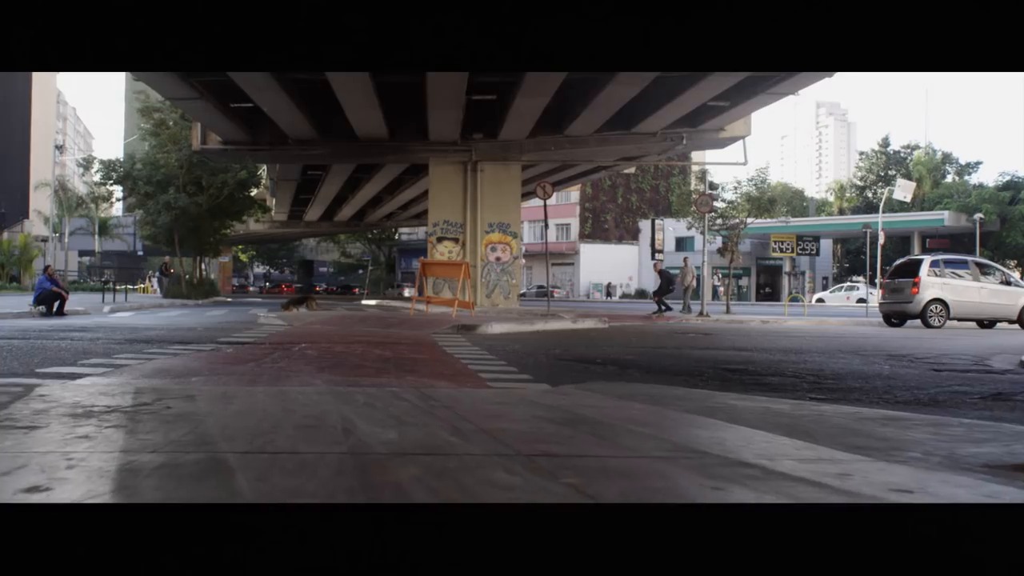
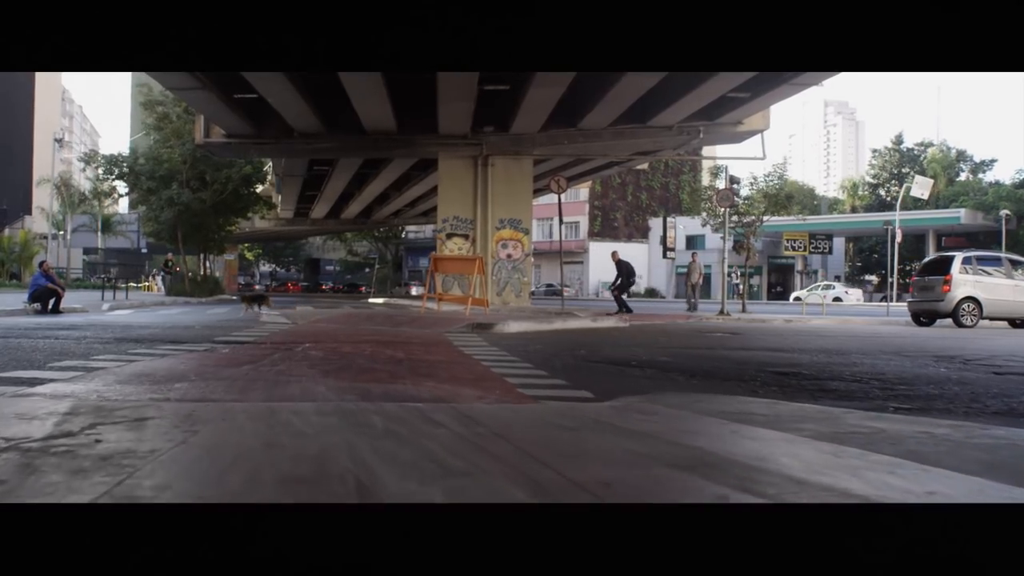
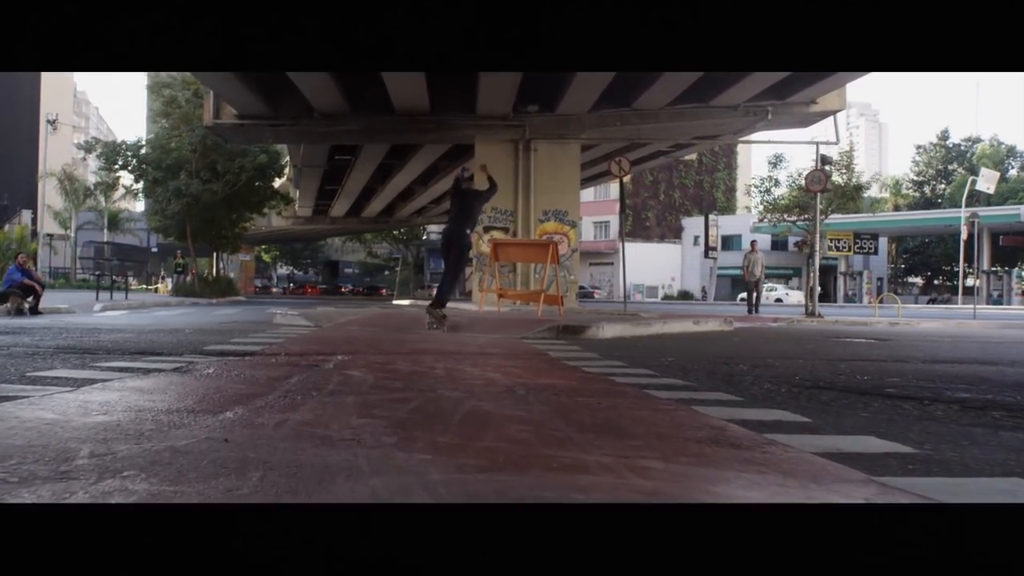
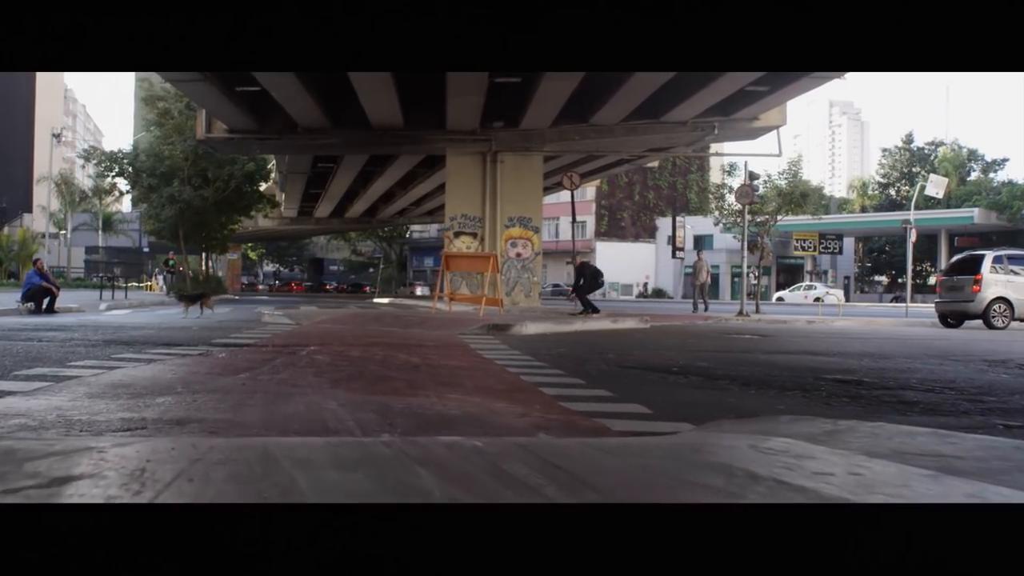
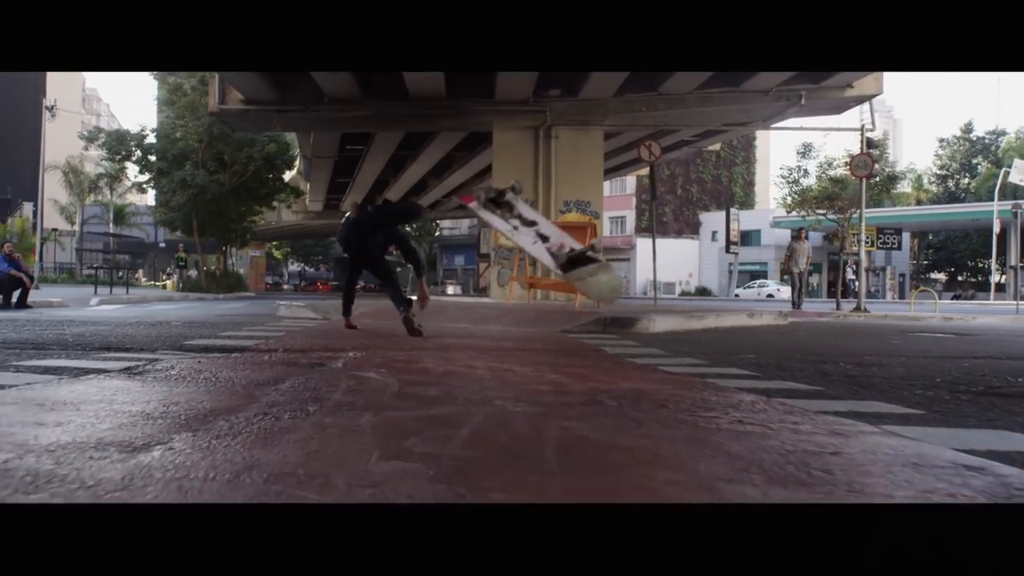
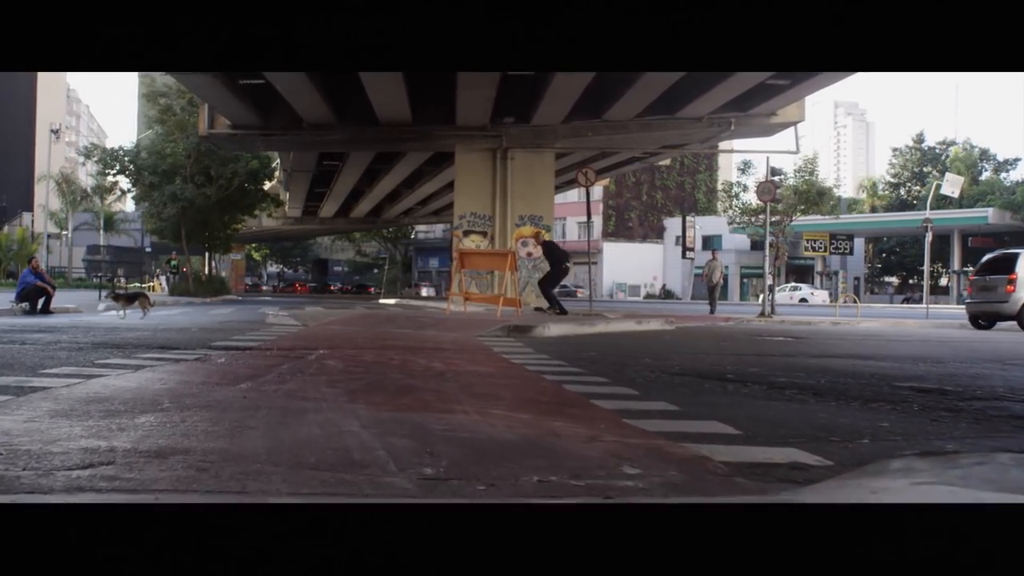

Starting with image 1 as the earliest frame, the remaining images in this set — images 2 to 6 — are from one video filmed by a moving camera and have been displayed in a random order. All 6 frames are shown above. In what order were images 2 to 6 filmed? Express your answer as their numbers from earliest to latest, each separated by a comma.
2, 4, 6, 3, 5
